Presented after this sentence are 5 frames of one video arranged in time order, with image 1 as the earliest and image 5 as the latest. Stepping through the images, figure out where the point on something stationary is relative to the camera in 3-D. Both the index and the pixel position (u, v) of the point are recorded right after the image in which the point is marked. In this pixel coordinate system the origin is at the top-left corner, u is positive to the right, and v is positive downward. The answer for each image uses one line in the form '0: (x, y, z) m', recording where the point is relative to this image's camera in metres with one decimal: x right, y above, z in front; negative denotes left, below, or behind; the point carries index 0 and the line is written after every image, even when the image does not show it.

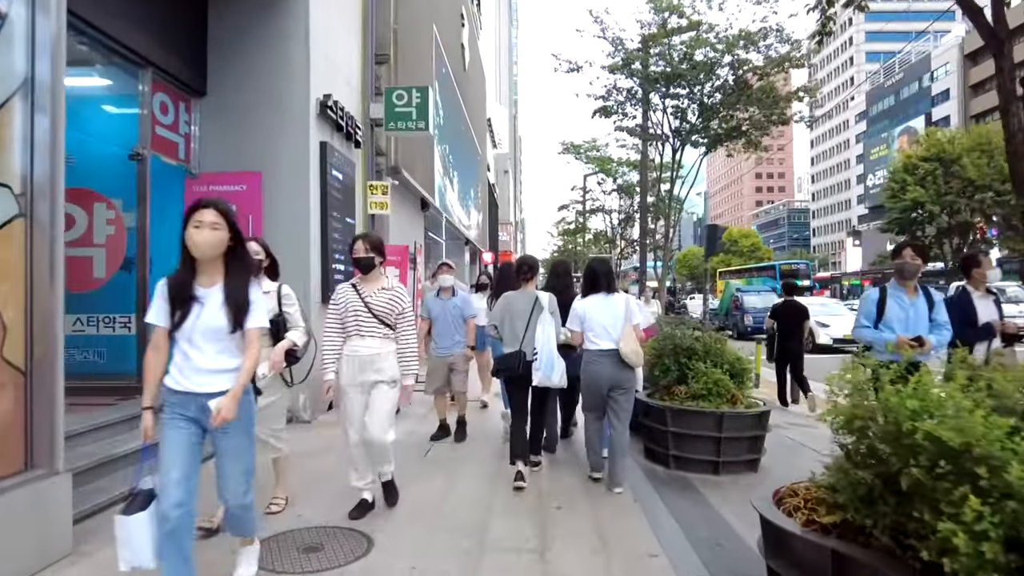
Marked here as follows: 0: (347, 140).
0: (-2.4, +2.2, +9.9) m
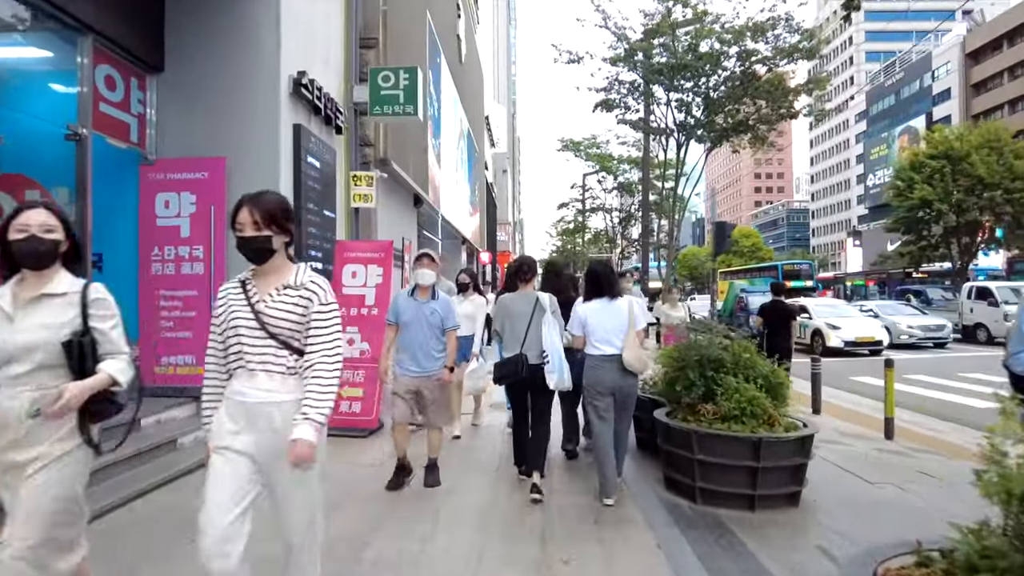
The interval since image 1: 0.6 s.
0: (-2.5, +2.2, +9.0) m
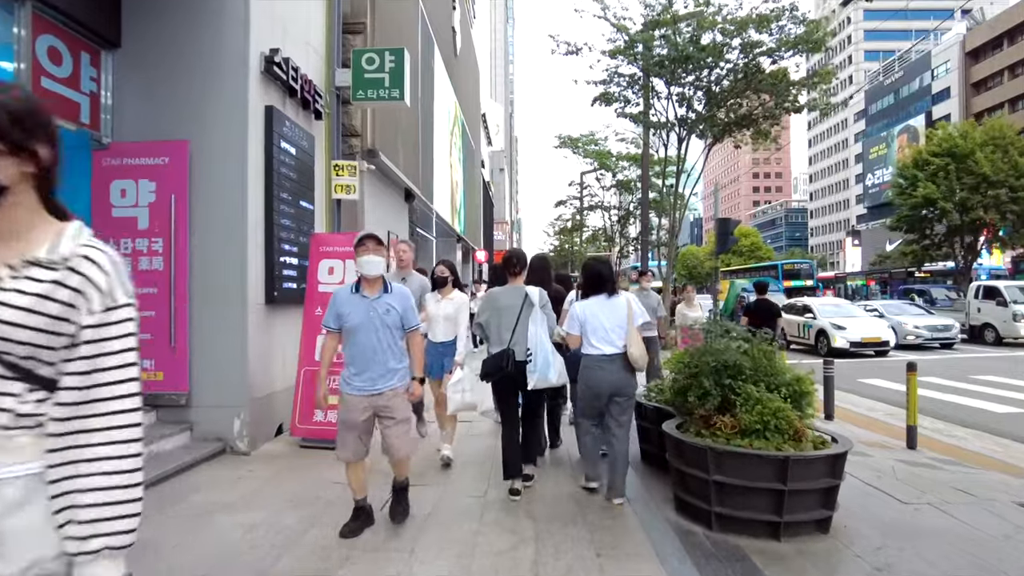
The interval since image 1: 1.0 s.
0: (-2.6, +2.2, +8.3) m
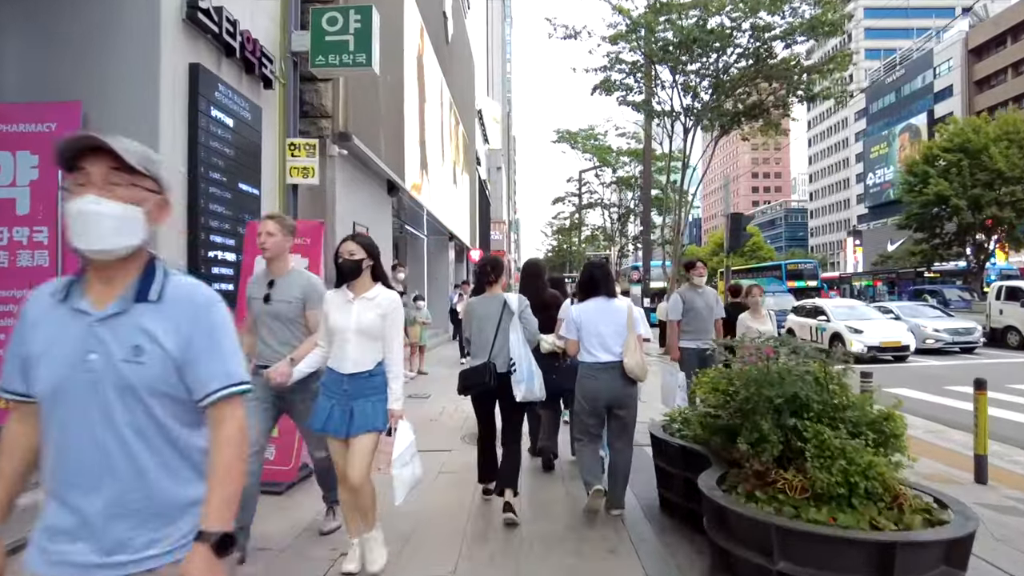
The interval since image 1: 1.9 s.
0: (-2.7, +2.2, +6.9) m
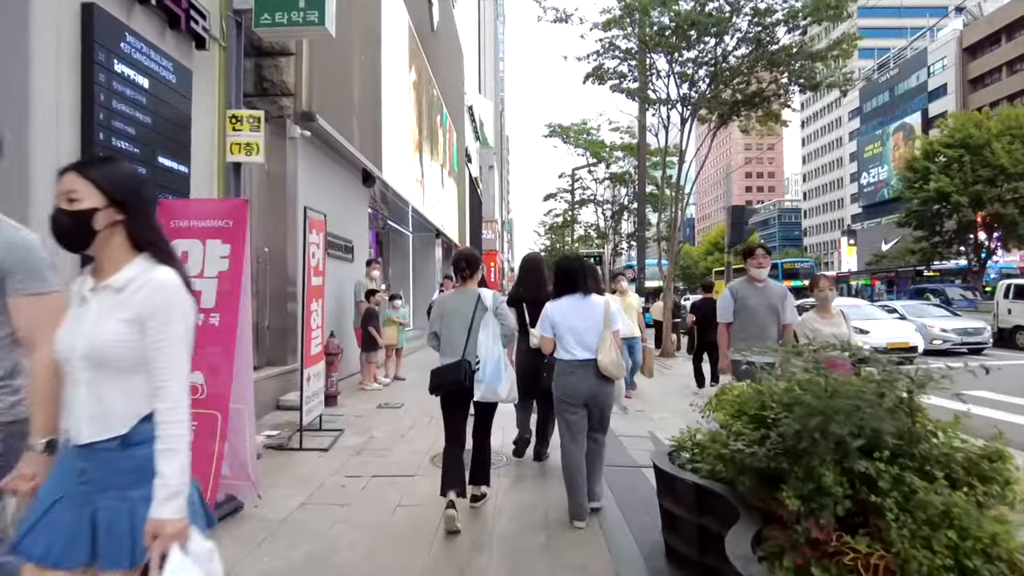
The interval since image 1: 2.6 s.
0: (-2.9, +2.2, +5.8) m
